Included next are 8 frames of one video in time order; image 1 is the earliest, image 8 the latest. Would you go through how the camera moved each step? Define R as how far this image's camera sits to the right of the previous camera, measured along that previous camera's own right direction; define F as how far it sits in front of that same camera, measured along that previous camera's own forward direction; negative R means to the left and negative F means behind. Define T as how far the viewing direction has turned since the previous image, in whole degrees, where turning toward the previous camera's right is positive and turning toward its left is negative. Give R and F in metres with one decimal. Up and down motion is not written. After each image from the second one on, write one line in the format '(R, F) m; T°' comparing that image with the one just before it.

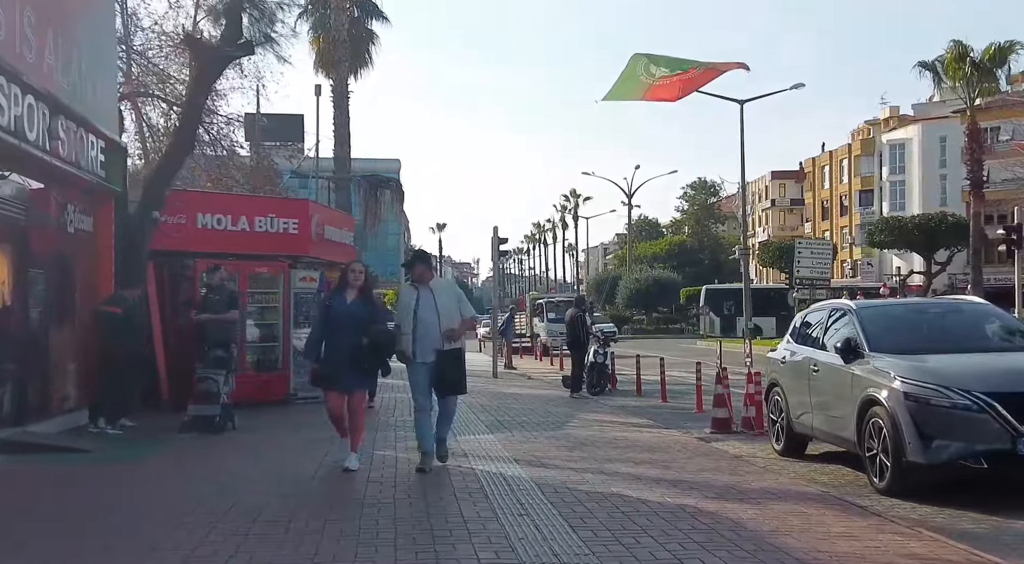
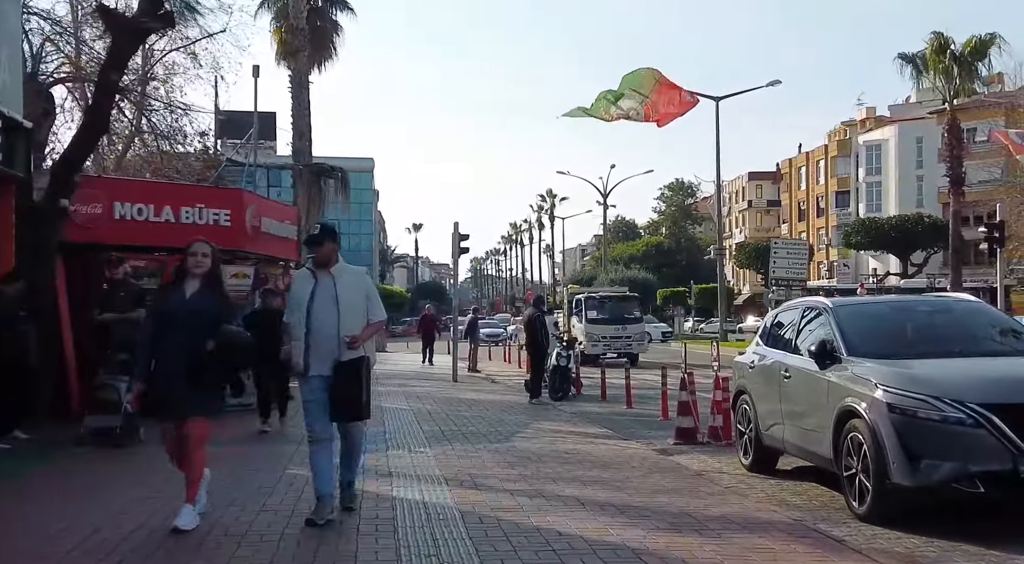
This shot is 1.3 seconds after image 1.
(+0.4, +1.2) m; +1°
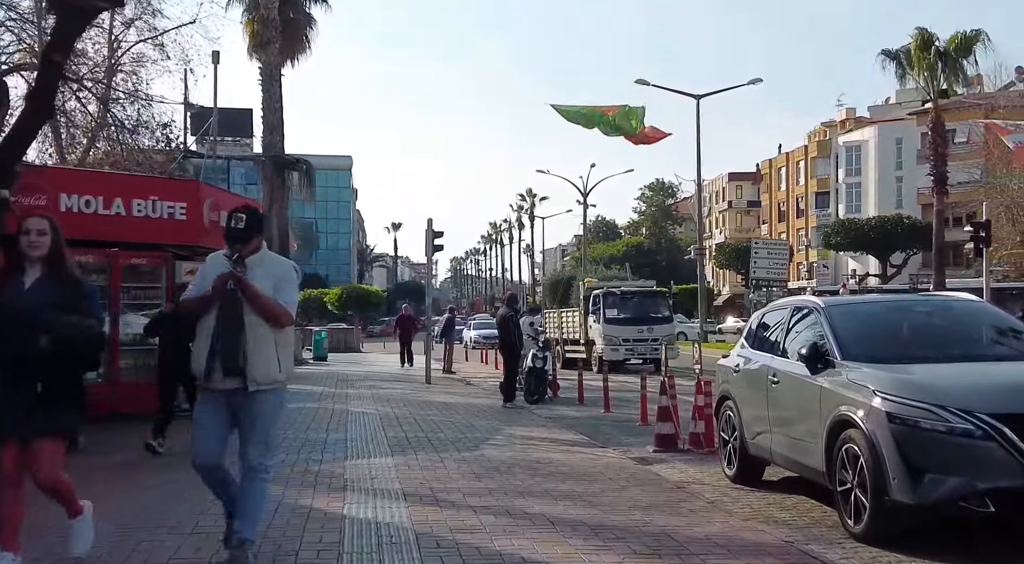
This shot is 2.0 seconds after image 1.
(+0.1, +0.7) m; +1°
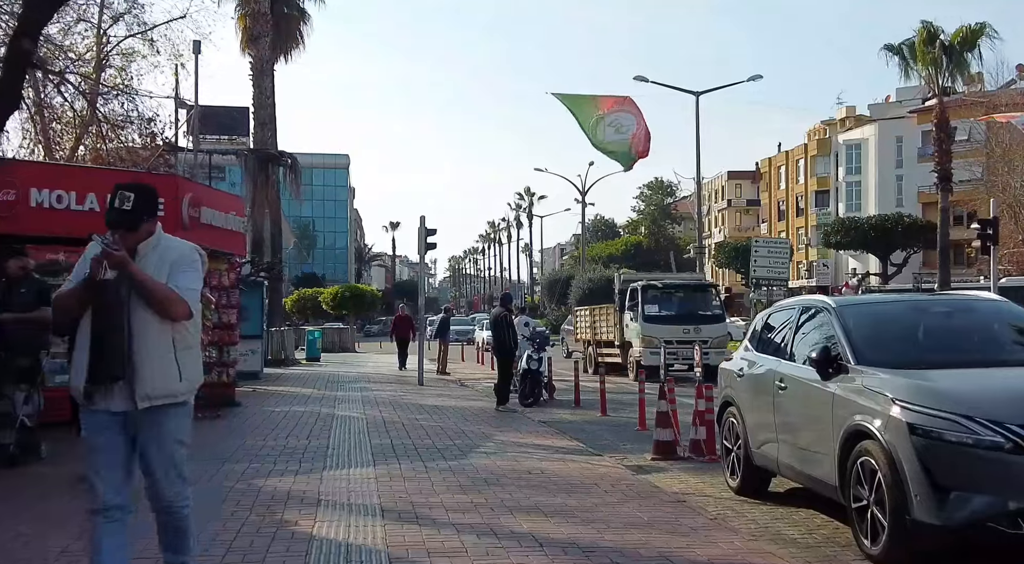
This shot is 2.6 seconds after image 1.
(+0.1, +0.6) m; 0°
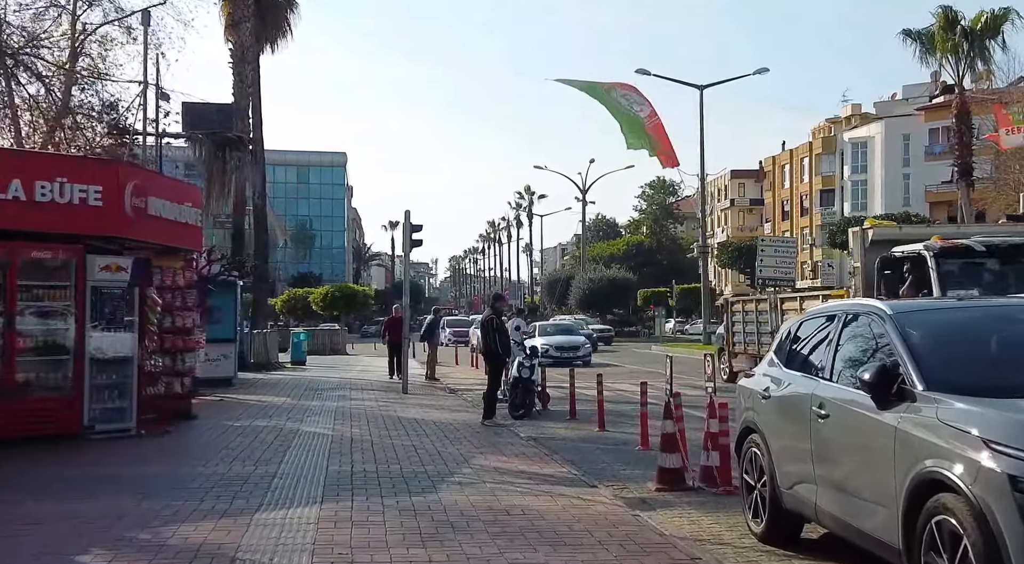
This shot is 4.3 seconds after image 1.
(+0.2, +1.7) m; 0°
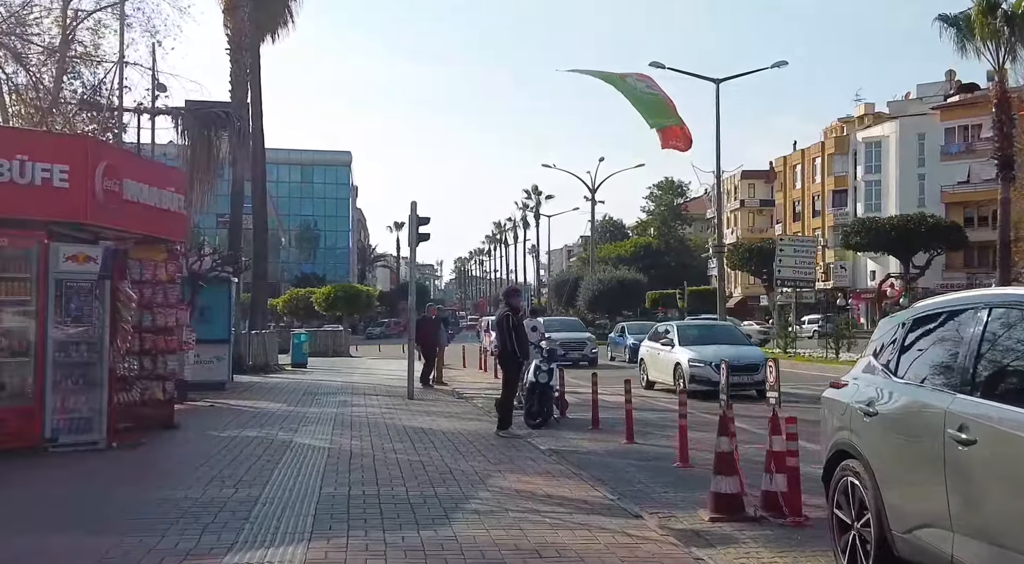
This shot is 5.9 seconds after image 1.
(-0.2, +1.5) m; 0°
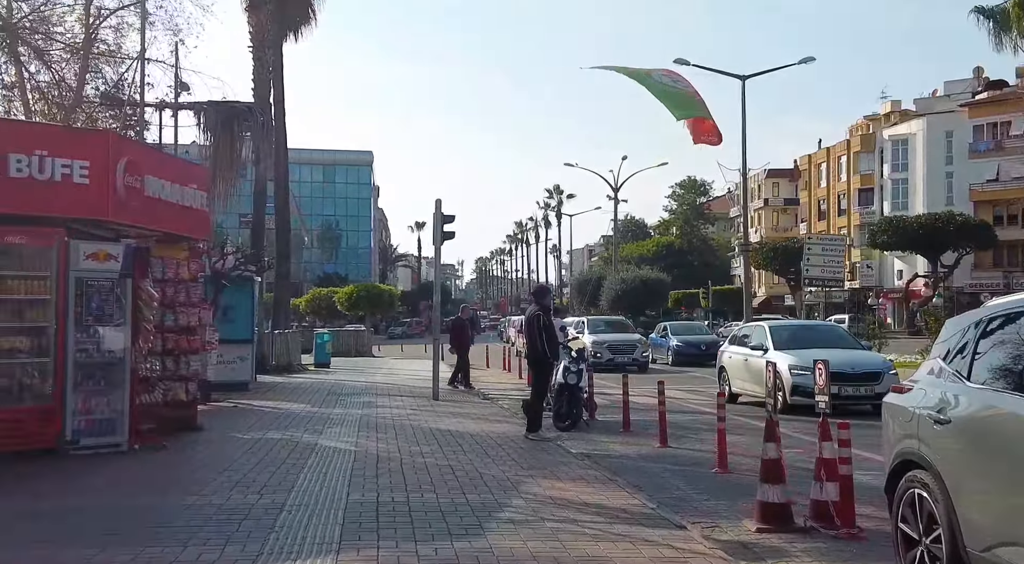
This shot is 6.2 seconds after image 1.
(-0.1, +0.4) m; -1°
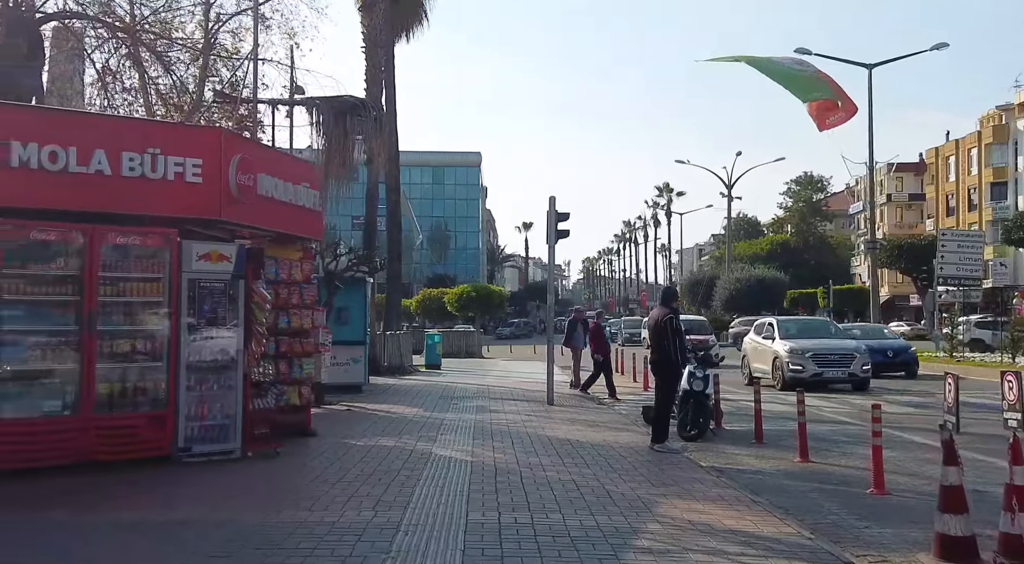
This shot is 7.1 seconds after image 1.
(-0.2, +0.7) m; -6°
